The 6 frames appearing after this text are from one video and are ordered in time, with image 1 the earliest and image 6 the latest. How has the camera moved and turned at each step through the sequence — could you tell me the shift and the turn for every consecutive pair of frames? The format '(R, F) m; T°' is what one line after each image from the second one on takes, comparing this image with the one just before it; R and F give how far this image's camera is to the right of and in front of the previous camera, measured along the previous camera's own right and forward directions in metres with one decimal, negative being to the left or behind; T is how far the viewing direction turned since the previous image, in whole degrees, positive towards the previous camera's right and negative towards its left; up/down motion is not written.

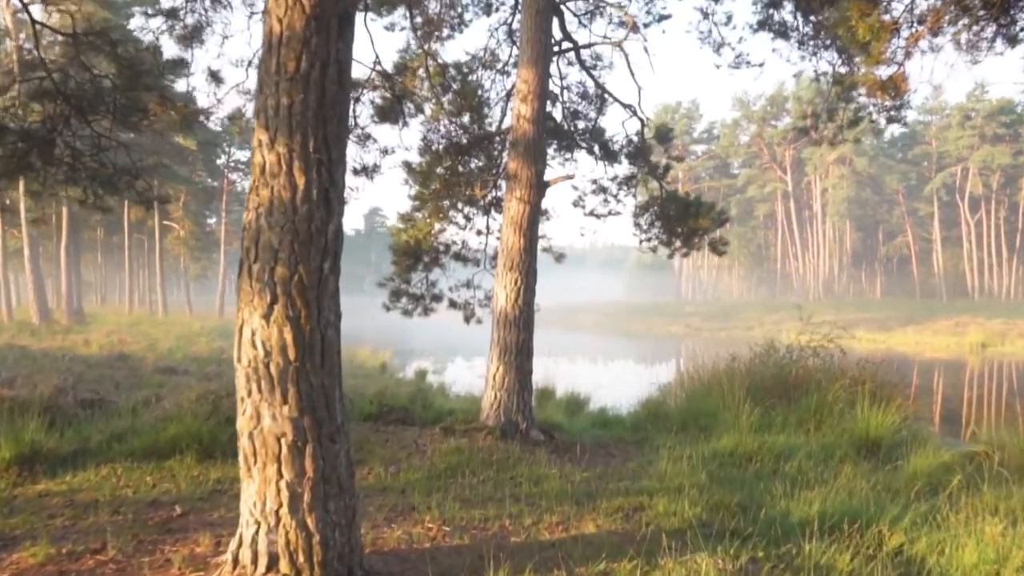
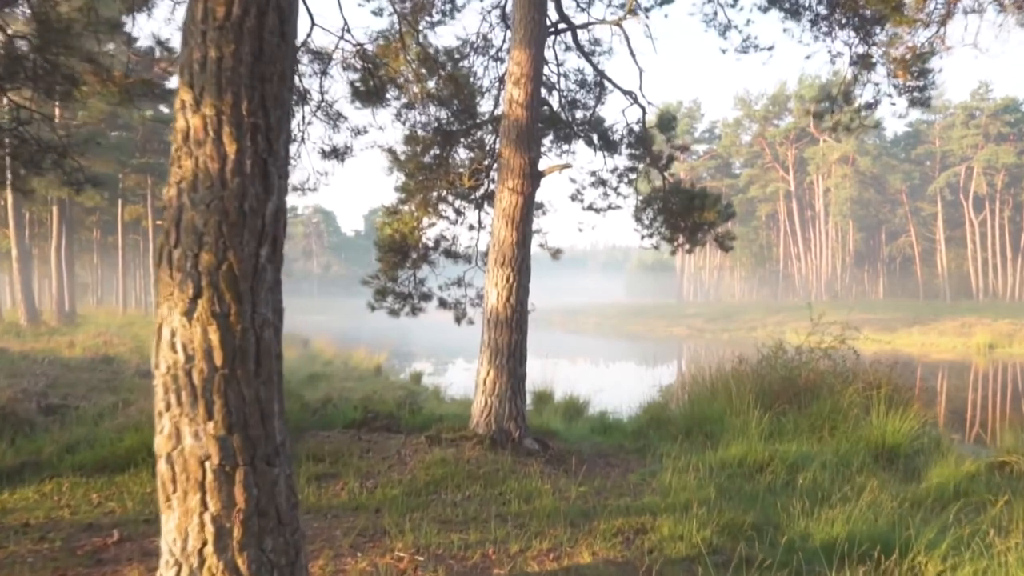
(+0.1, +0.5) m; 0°
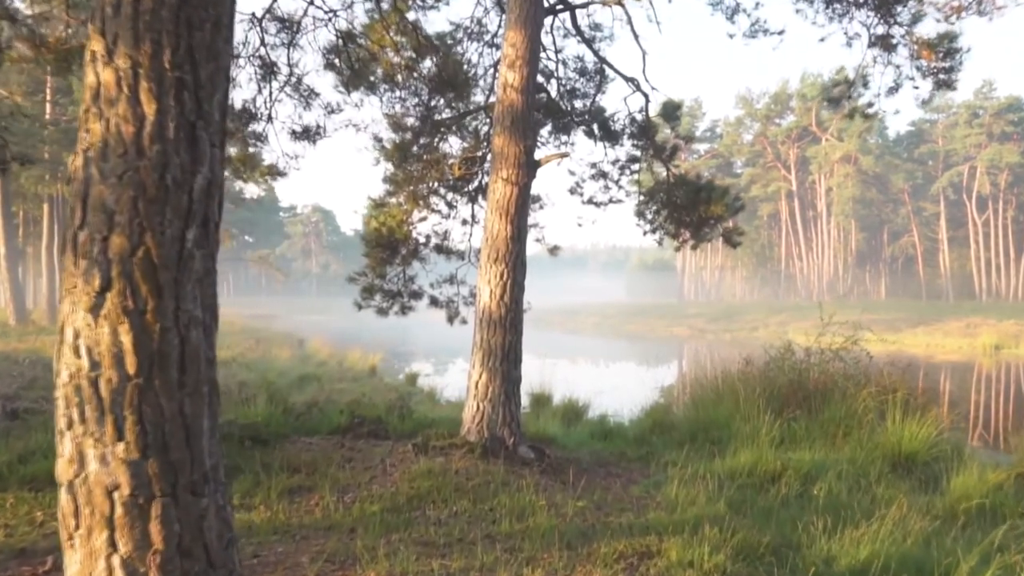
(+0.1, +0.5) m; 0°
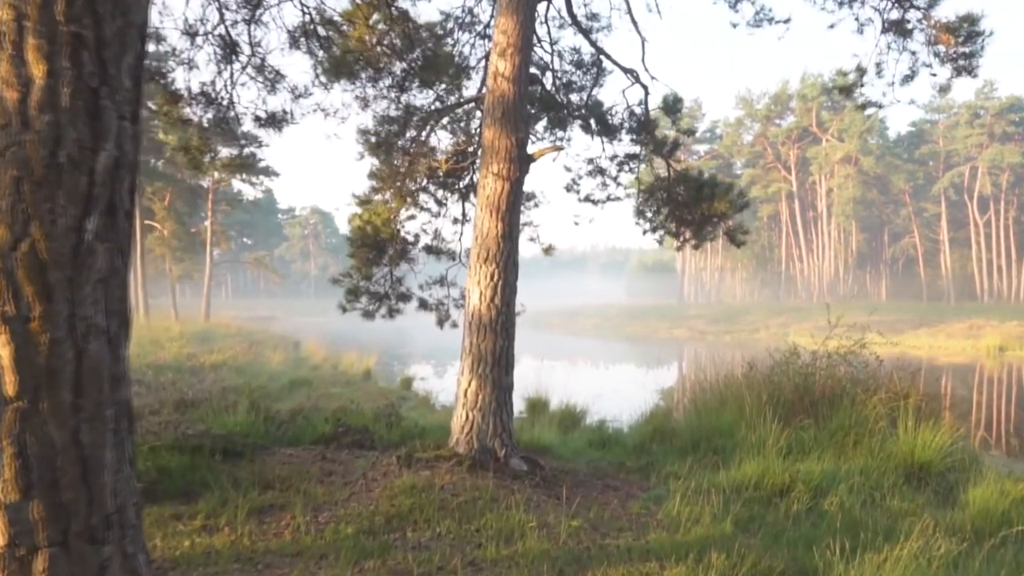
(+0.1, +0.4) m; 0°
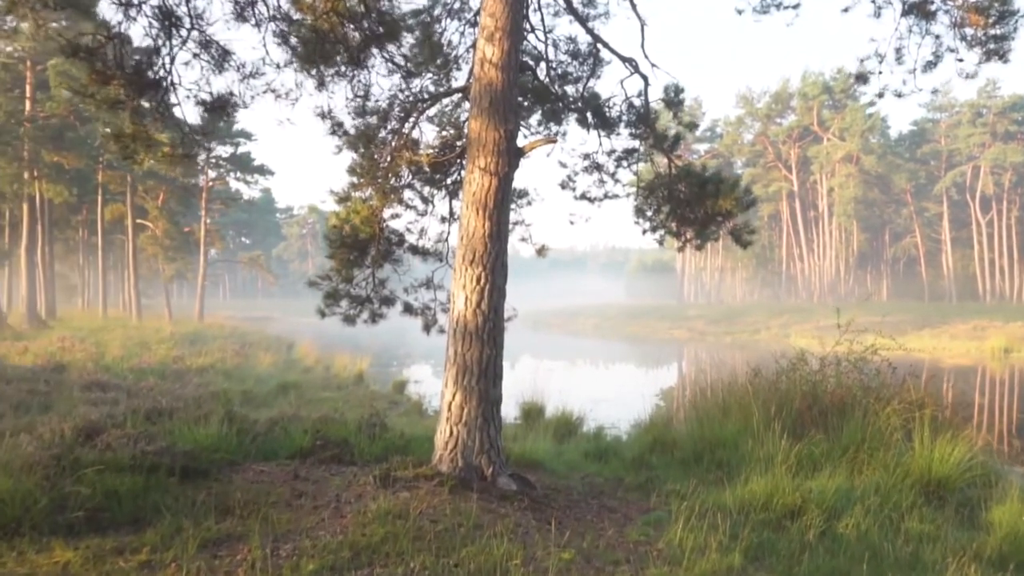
(+0.1, +0.5) m; 0°
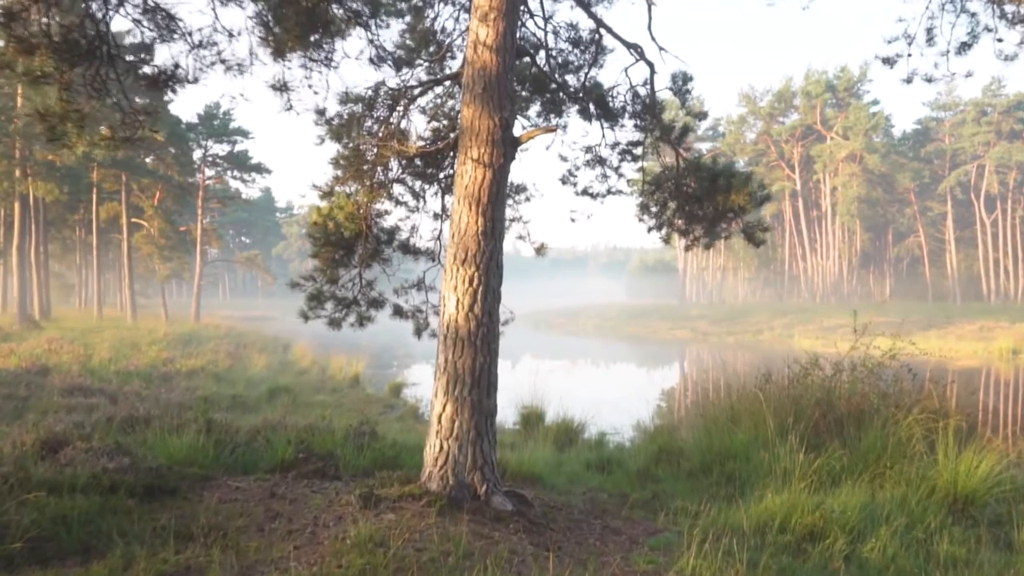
(0.0, +0.5) m; 0°
